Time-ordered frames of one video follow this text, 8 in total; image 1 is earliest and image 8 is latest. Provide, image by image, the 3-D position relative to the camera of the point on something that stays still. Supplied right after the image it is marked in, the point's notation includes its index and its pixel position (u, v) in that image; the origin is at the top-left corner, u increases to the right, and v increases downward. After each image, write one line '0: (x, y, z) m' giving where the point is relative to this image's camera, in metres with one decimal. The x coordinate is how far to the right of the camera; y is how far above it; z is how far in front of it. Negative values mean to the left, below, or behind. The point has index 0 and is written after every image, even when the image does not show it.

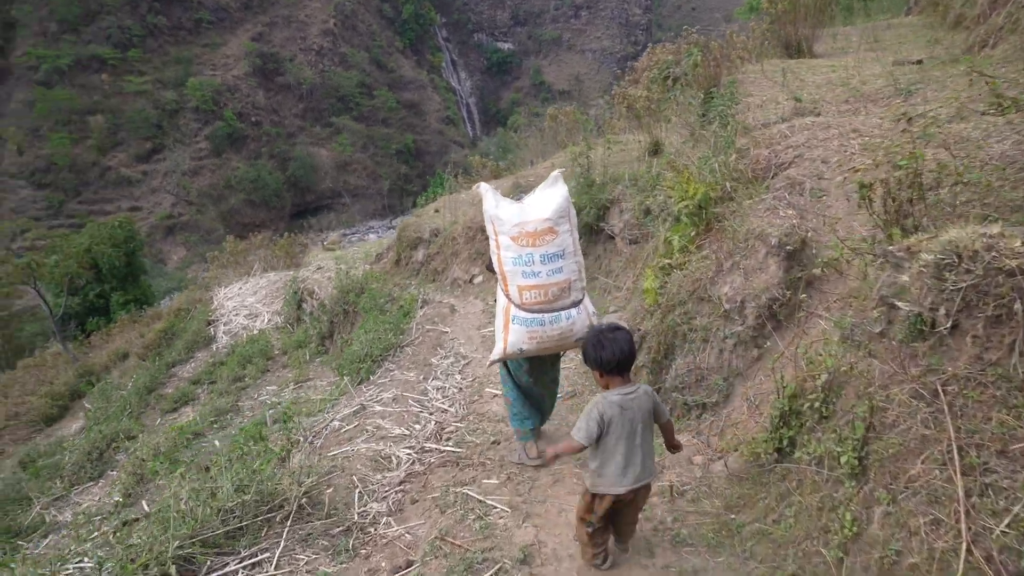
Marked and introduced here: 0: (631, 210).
0: (+0.8, +0.5, +5.0) m
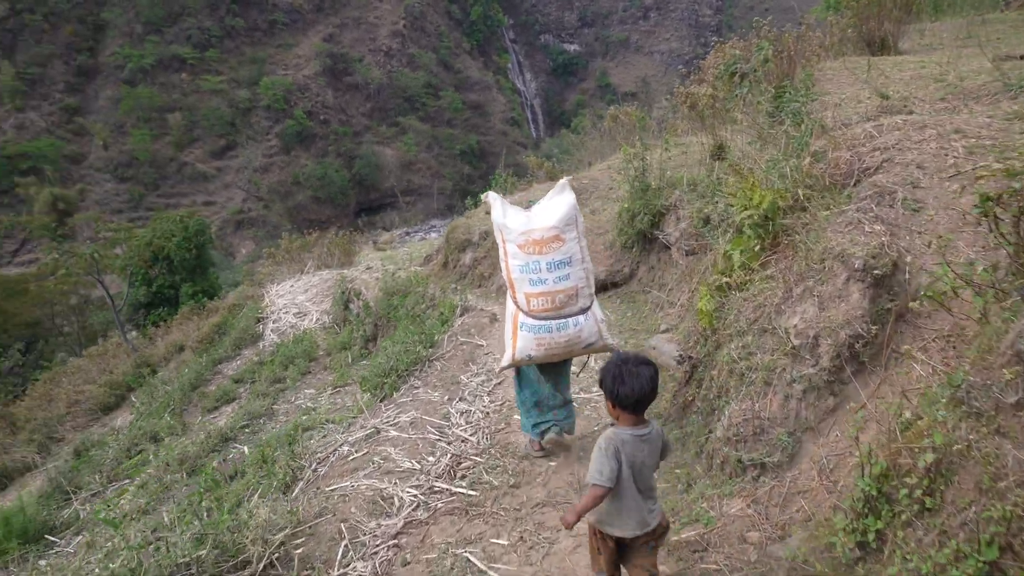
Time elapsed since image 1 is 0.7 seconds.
0: (+1.1, +0.4, +4.6) m
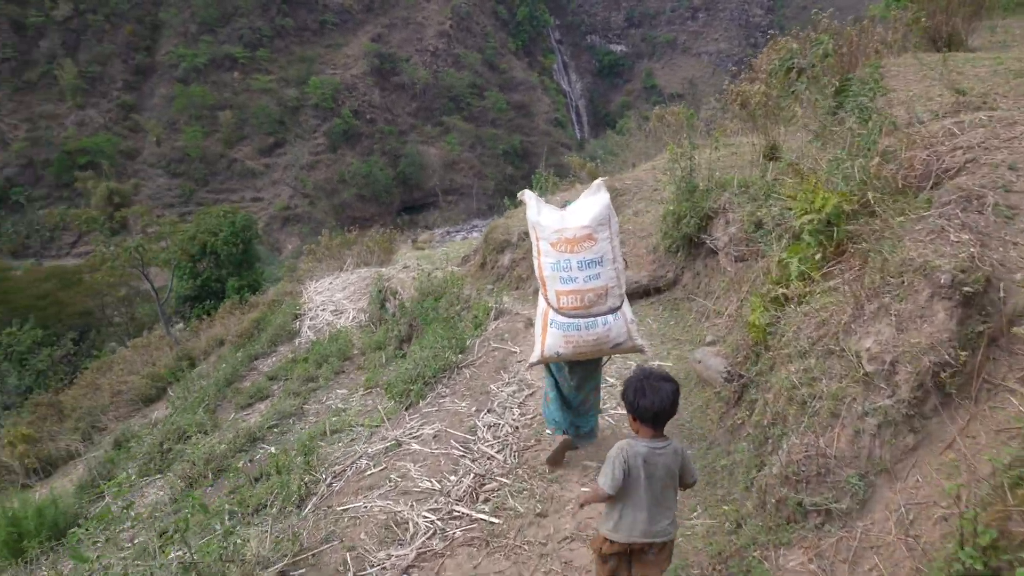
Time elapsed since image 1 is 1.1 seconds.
0: (+1.3, +0.4, +4.3) m
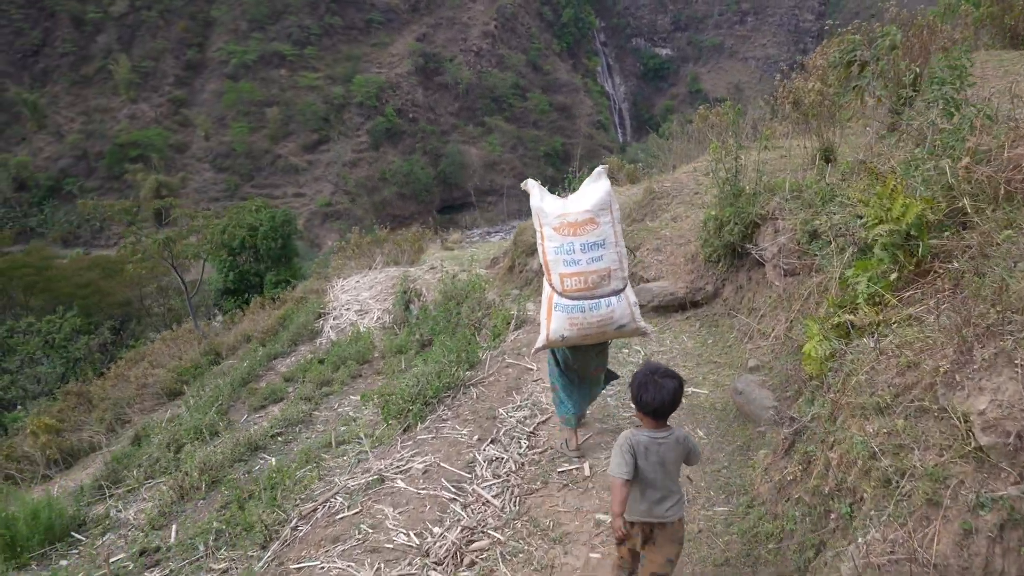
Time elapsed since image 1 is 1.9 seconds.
0: (+1.4, +0.3, +3.8) m
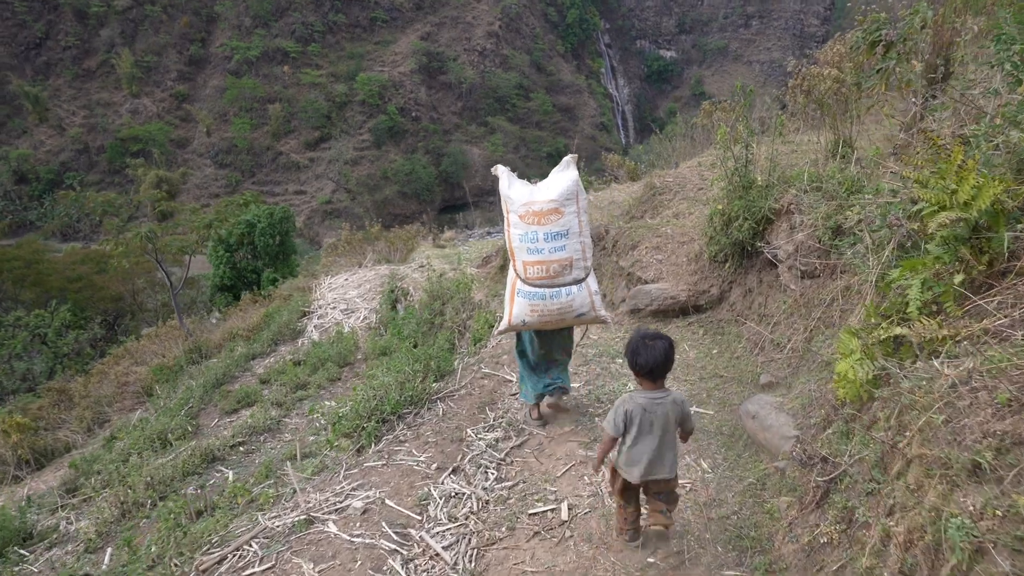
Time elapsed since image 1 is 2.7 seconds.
0: (+1.3, +0.3, +3.3) m
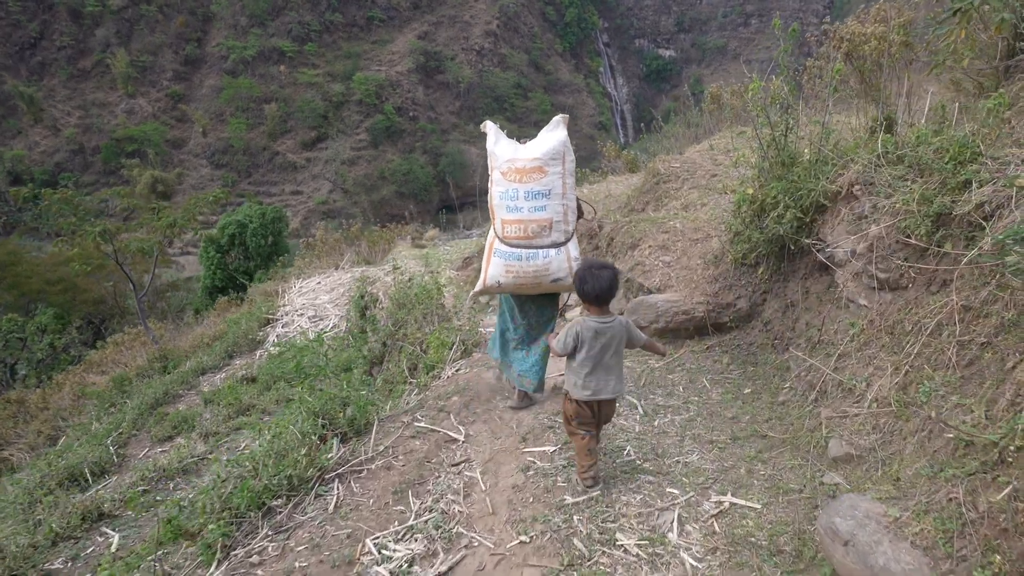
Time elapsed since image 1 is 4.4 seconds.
0: (+1.2, +0.2, +2.3) m
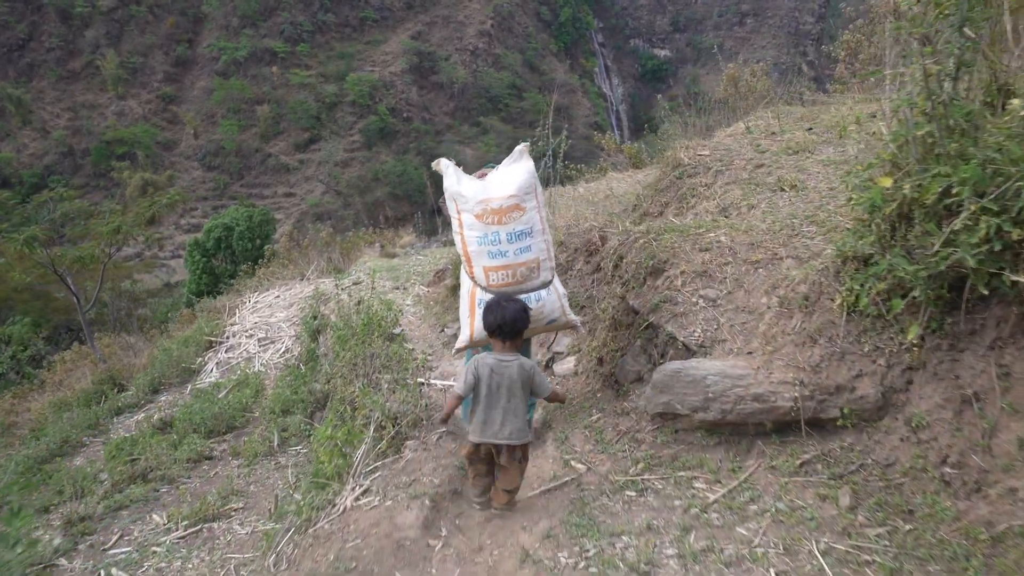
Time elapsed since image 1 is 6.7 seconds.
0: (+1.0, +0.1, +0.9) m
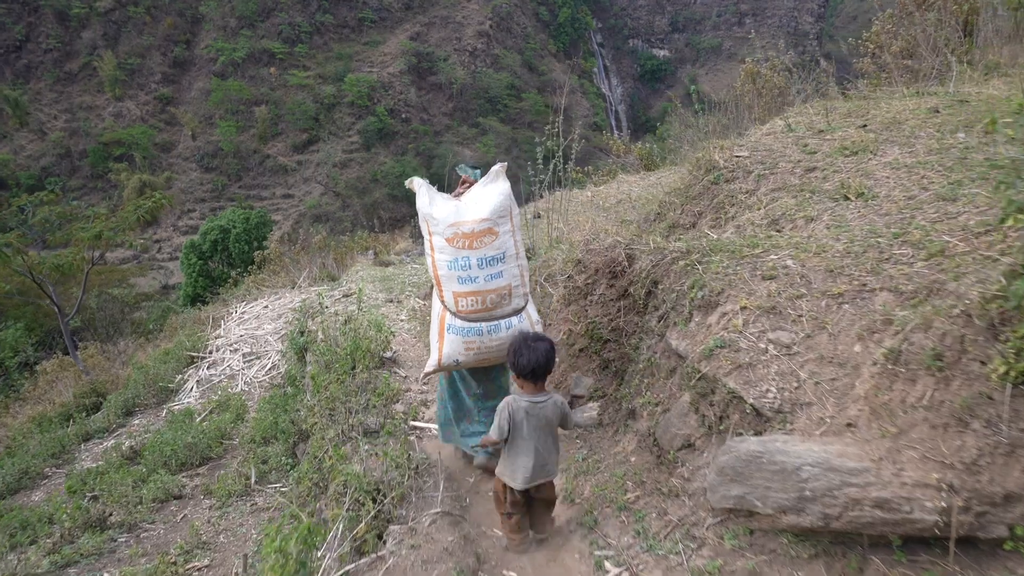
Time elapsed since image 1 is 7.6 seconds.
0: (+1.1, 0.0, +0.4) m
